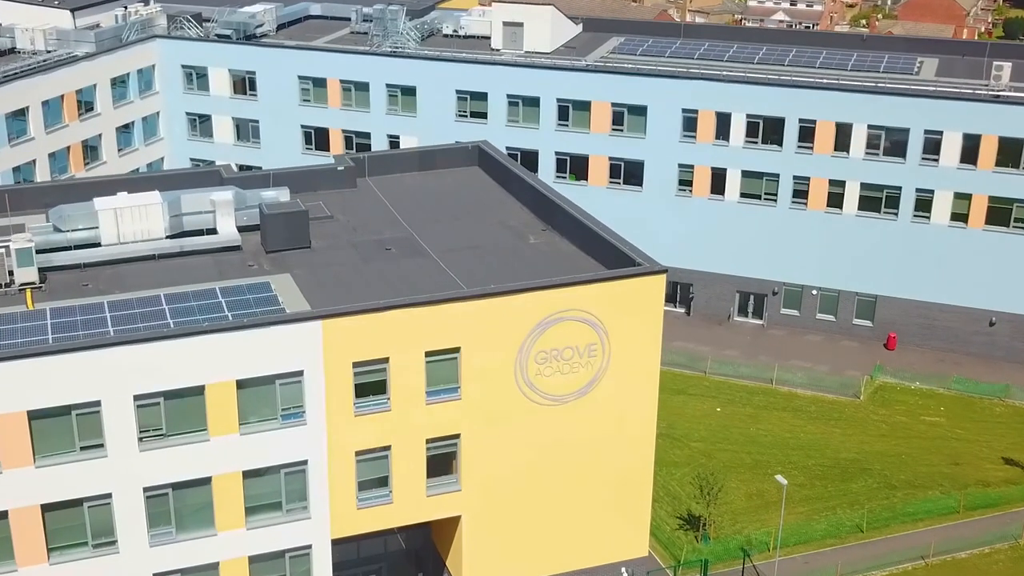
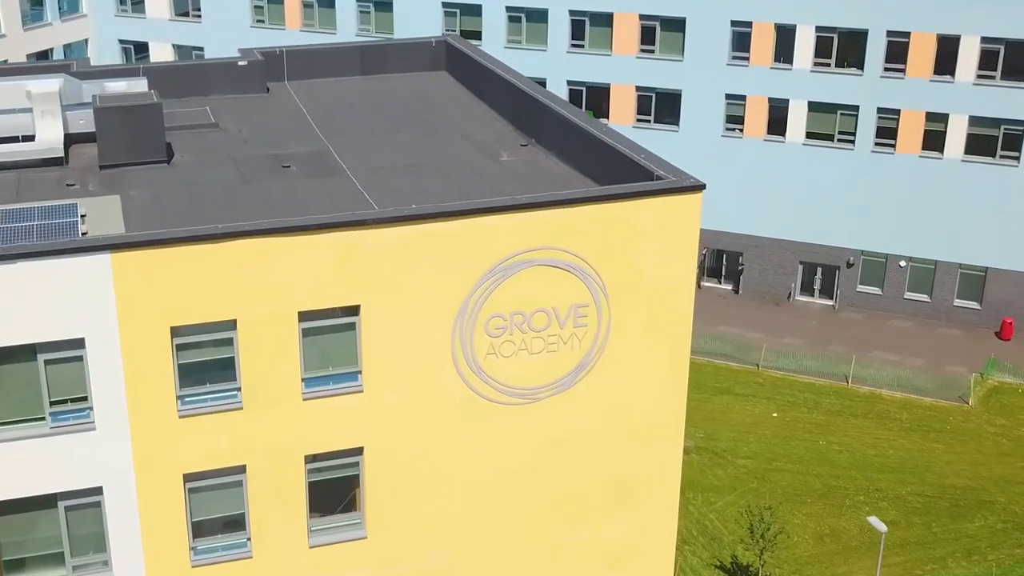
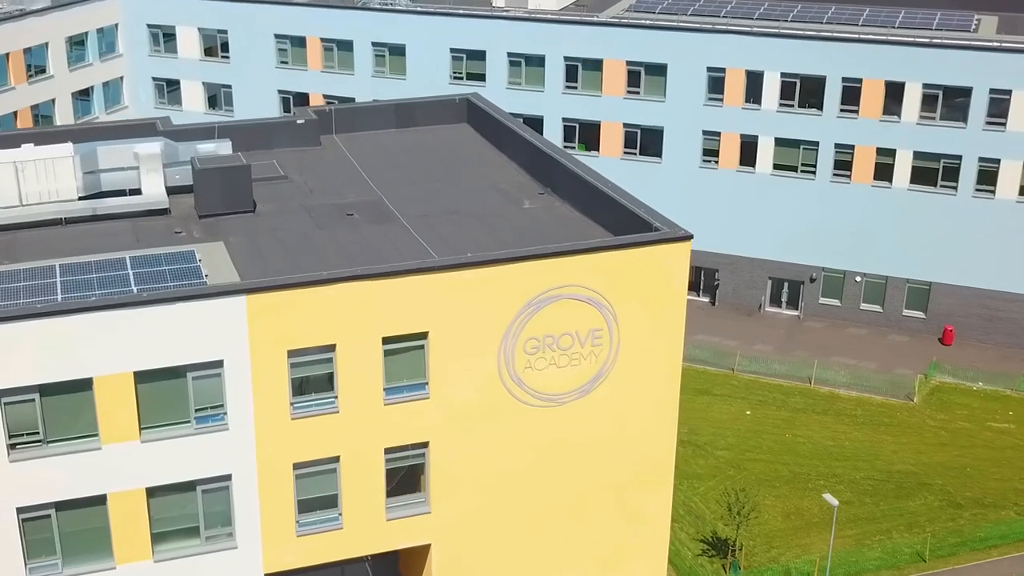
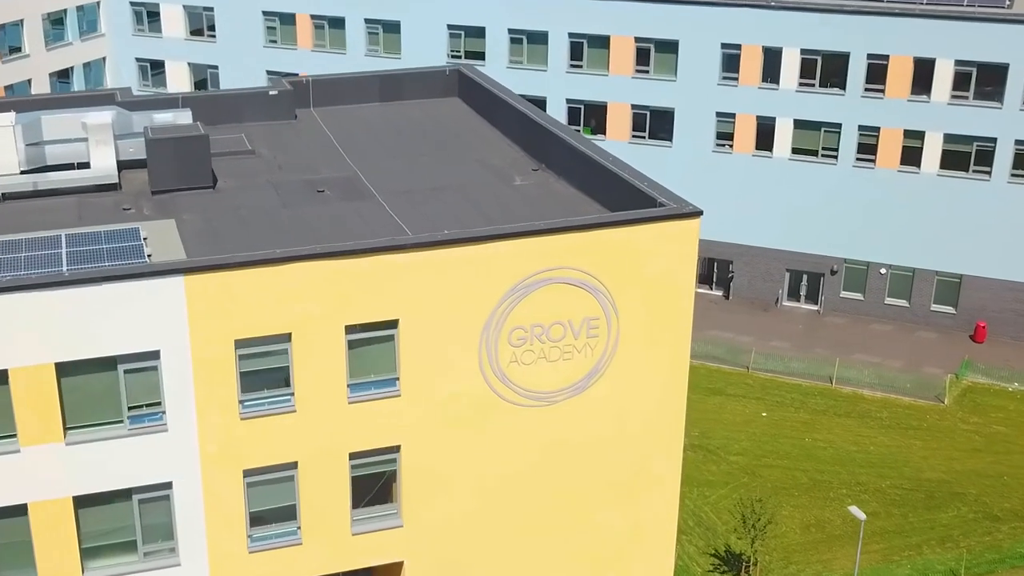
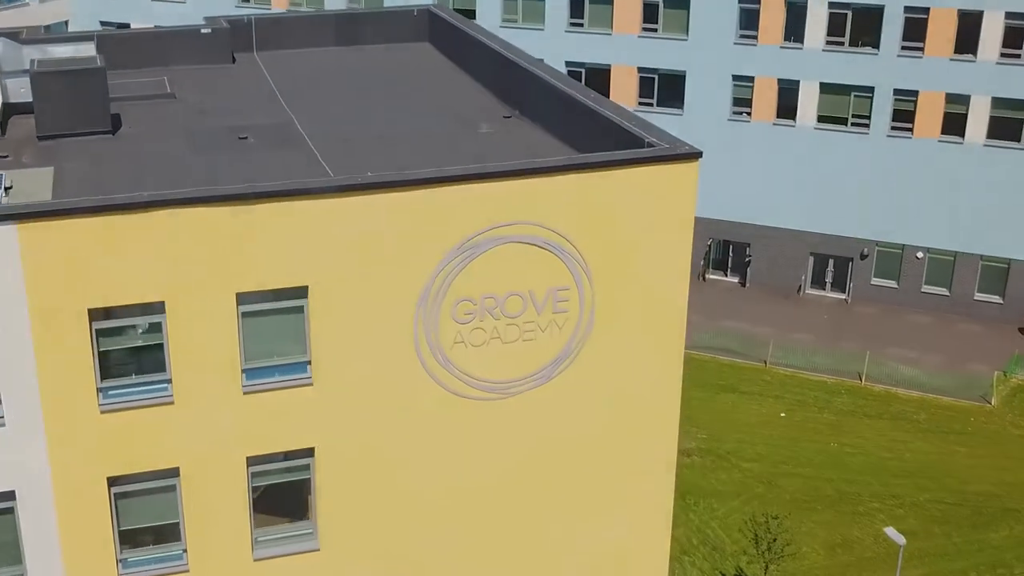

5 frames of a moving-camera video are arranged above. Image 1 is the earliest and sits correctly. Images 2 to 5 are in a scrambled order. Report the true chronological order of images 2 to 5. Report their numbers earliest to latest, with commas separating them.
3, 4, 2, 5
